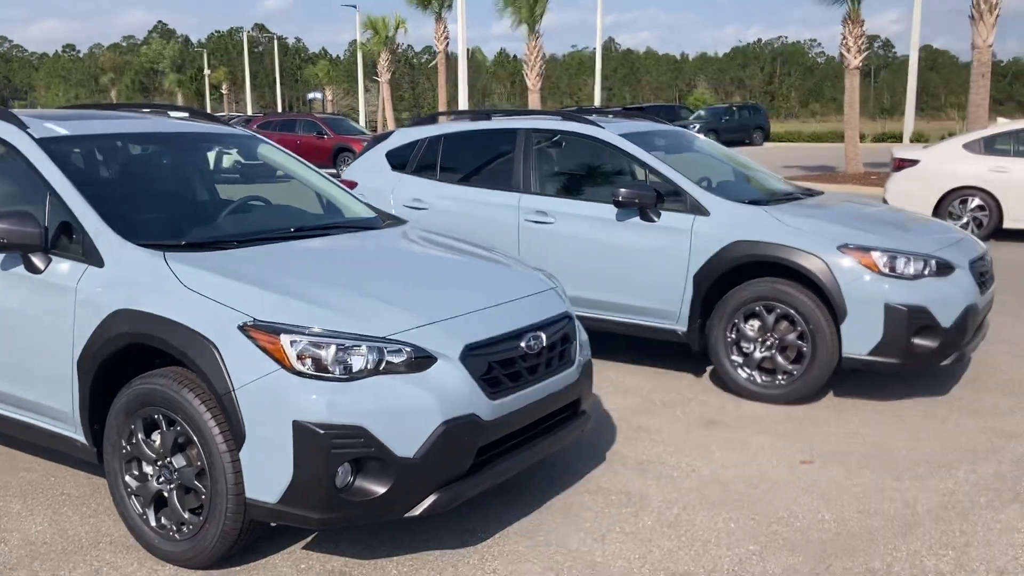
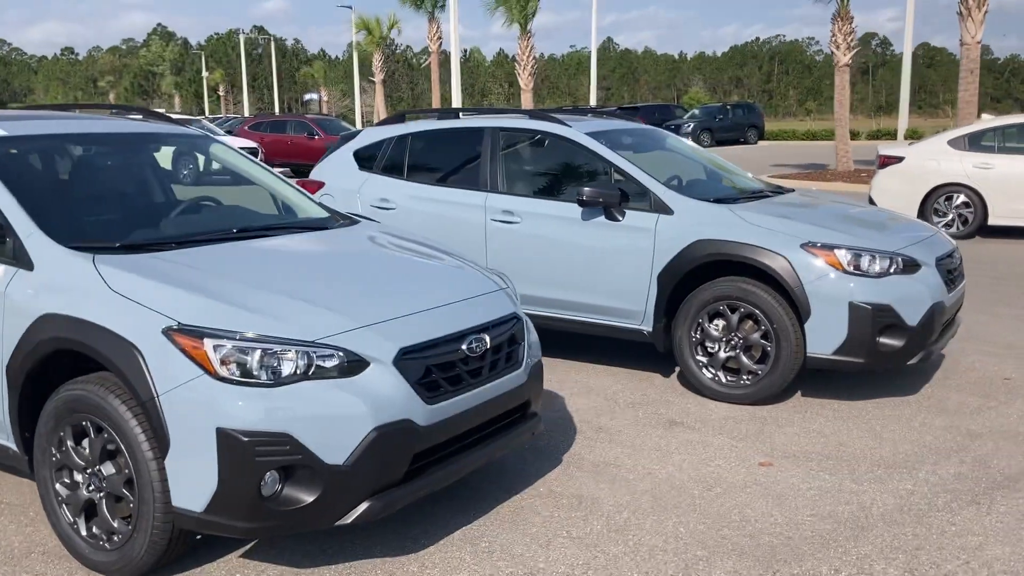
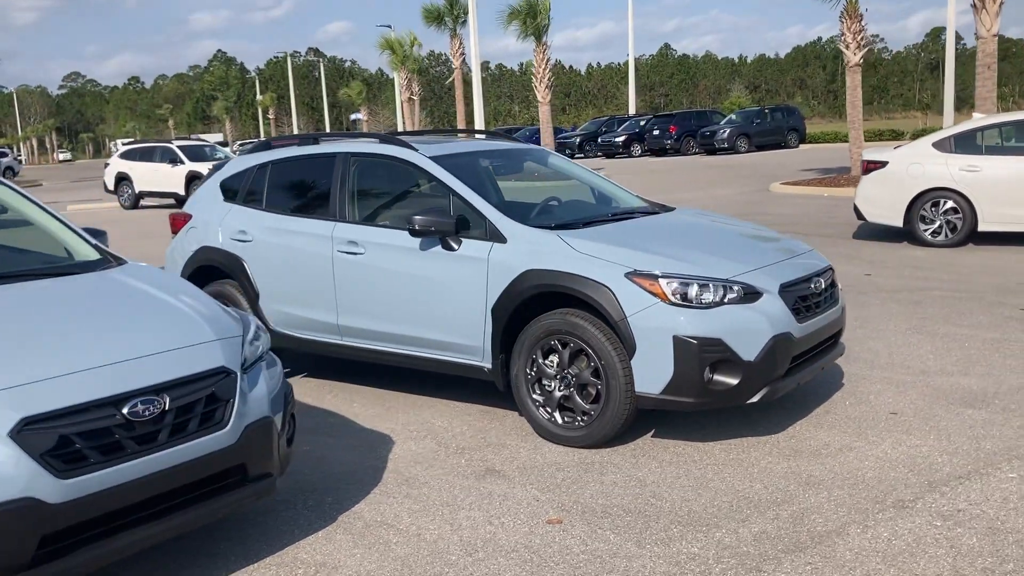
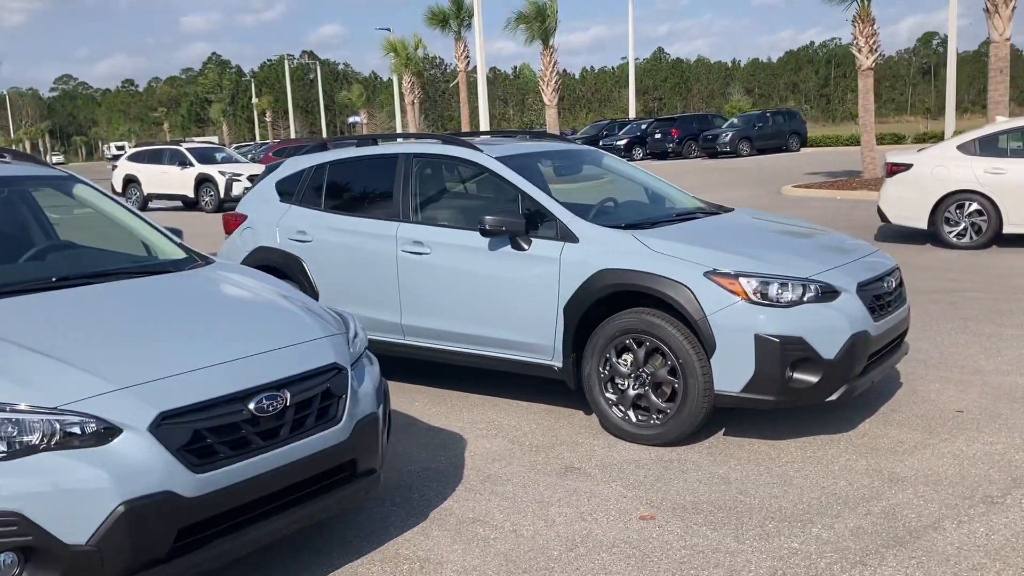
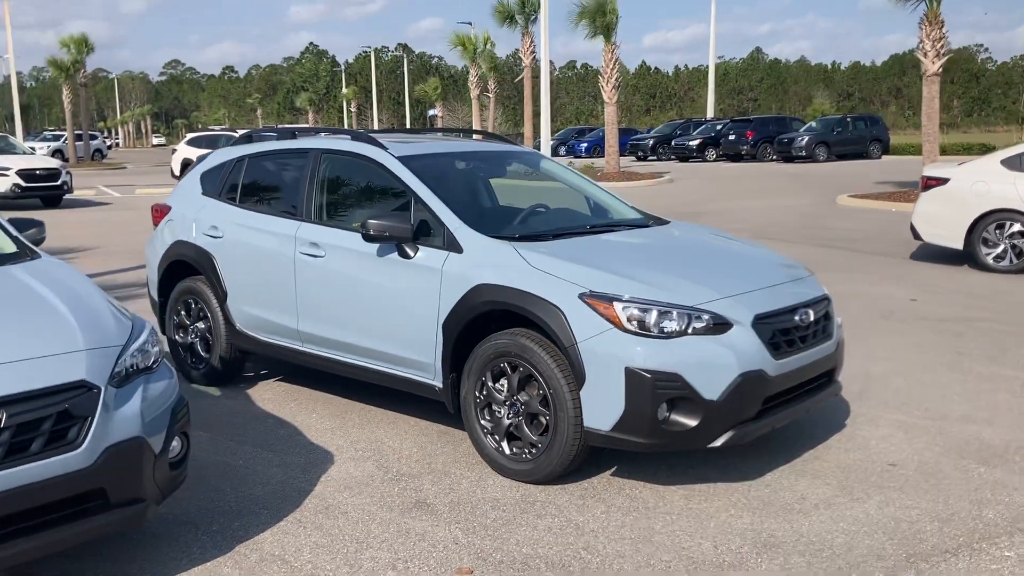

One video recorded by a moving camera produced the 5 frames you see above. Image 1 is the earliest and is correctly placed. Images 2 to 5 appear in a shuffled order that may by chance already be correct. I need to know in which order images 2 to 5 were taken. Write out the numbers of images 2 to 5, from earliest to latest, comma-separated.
2, 4, 3, 5
